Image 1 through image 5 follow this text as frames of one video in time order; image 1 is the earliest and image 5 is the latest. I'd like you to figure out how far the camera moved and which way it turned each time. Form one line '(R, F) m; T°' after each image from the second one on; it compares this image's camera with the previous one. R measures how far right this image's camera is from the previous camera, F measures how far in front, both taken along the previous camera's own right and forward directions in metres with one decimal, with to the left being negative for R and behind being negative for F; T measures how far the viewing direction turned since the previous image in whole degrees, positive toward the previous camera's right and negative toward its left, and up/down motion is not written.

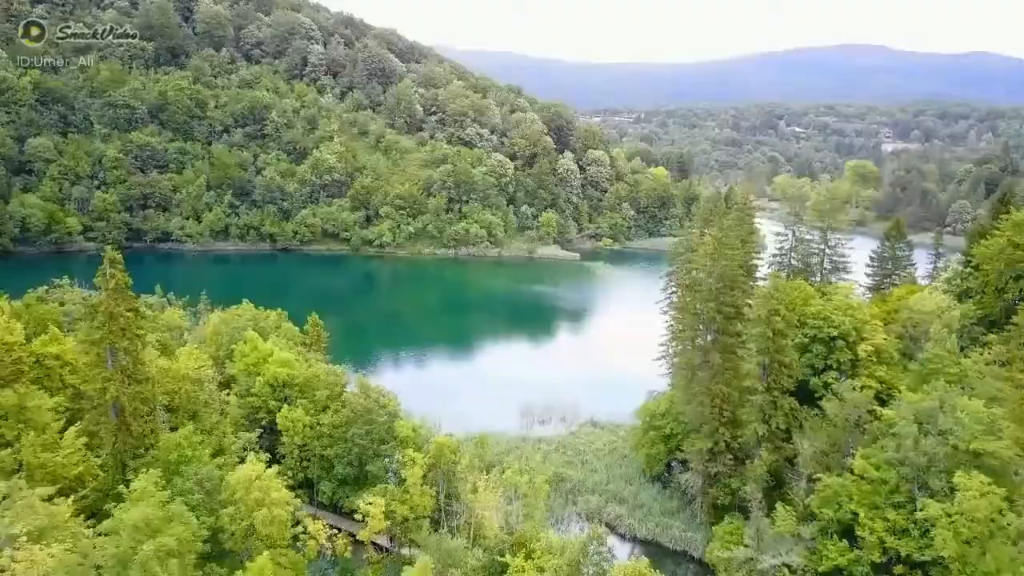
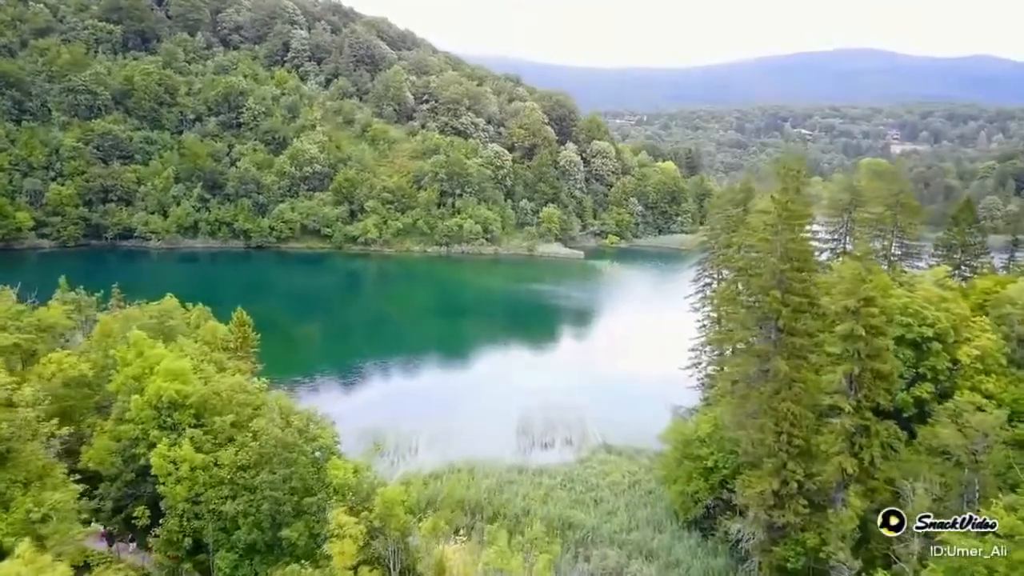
(+0.3, +8.3) m; 0°
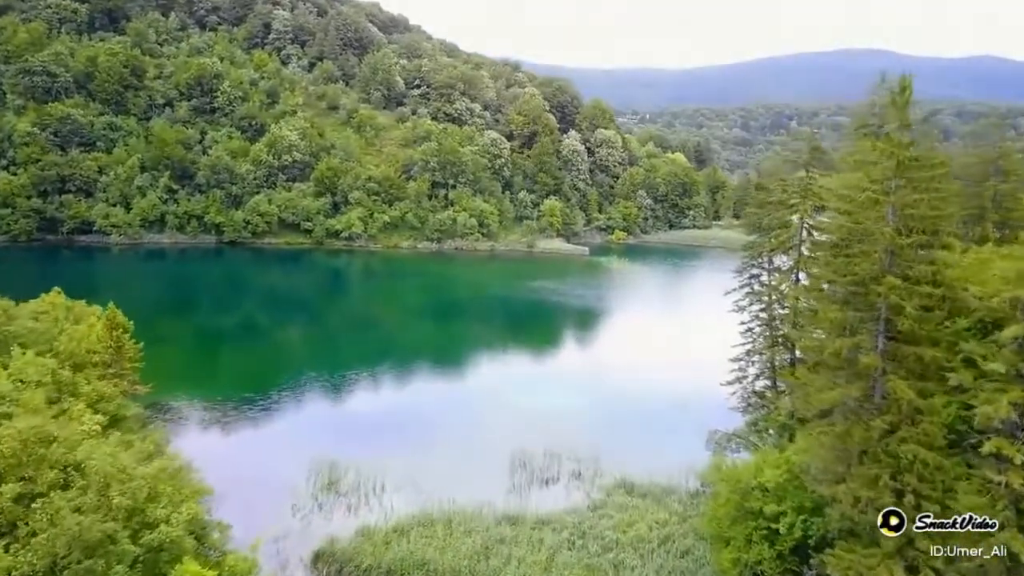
(+0.3, +7.5) m; 0°
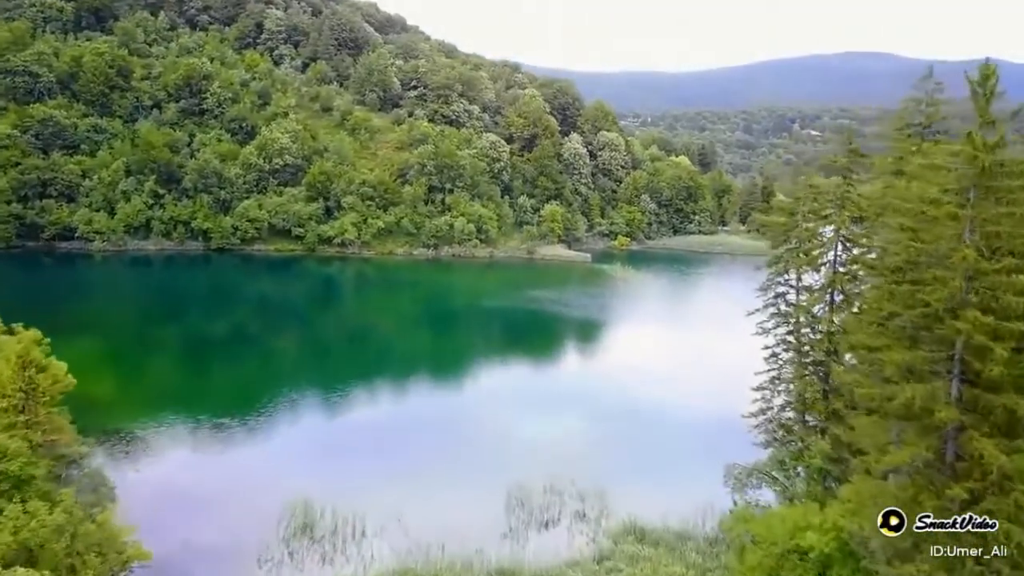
(+0.1, +2.9) m; 0°
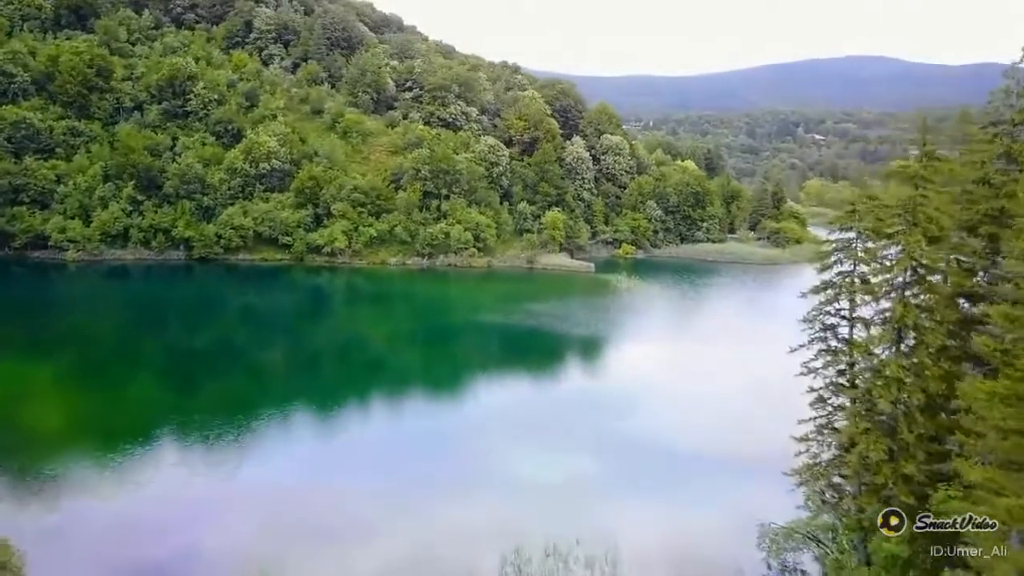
(+0.2, +4.0) m; 0°
